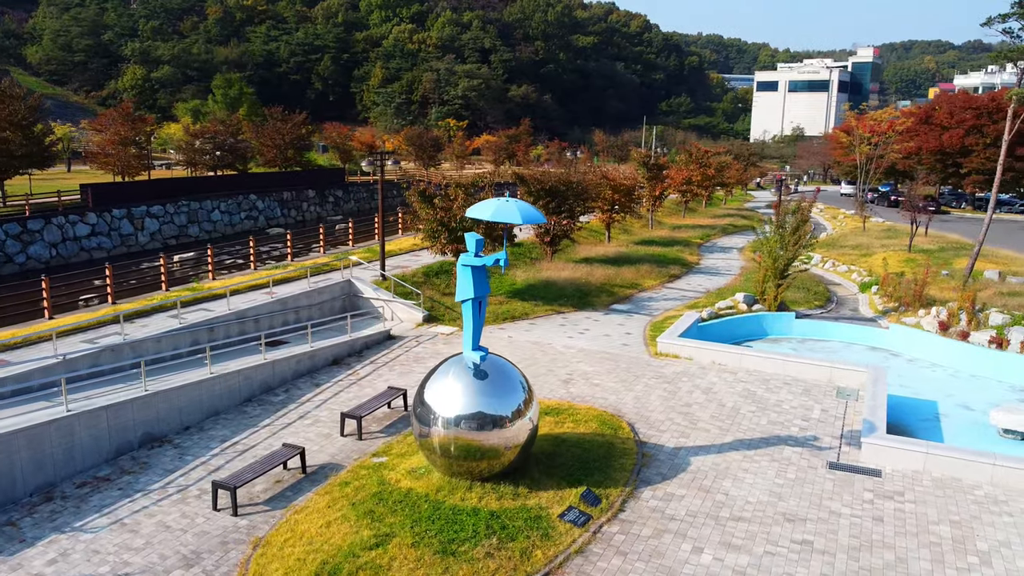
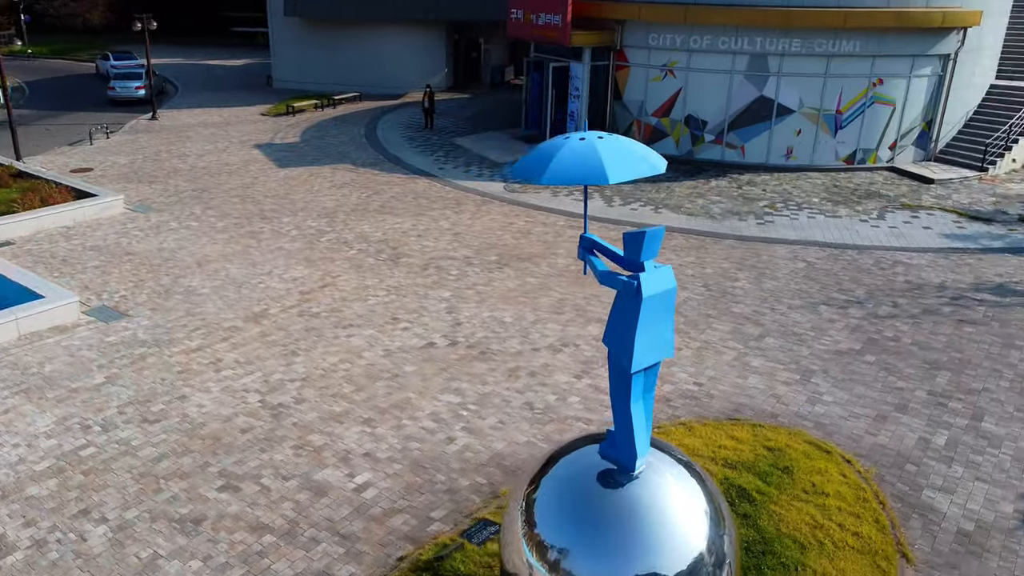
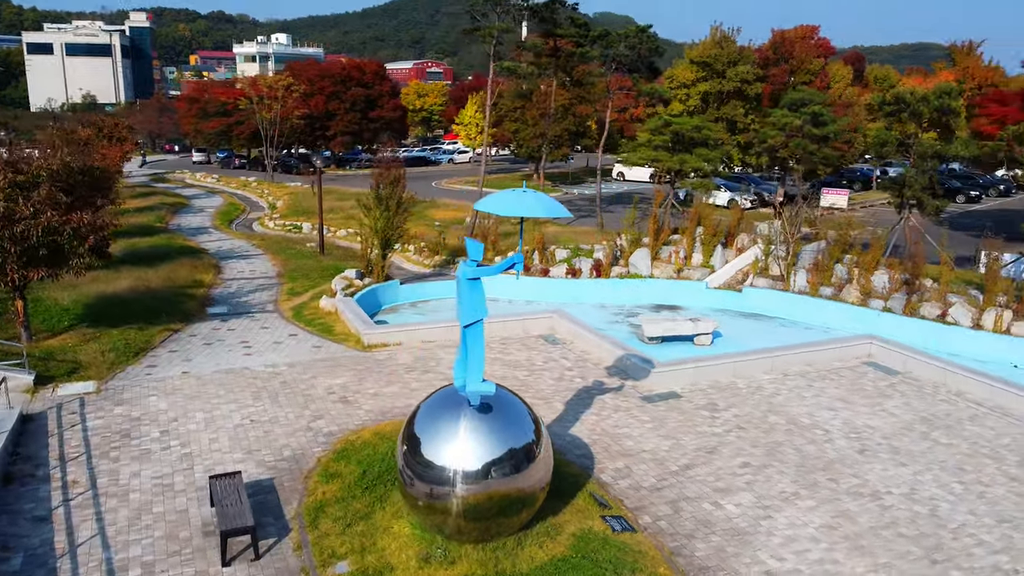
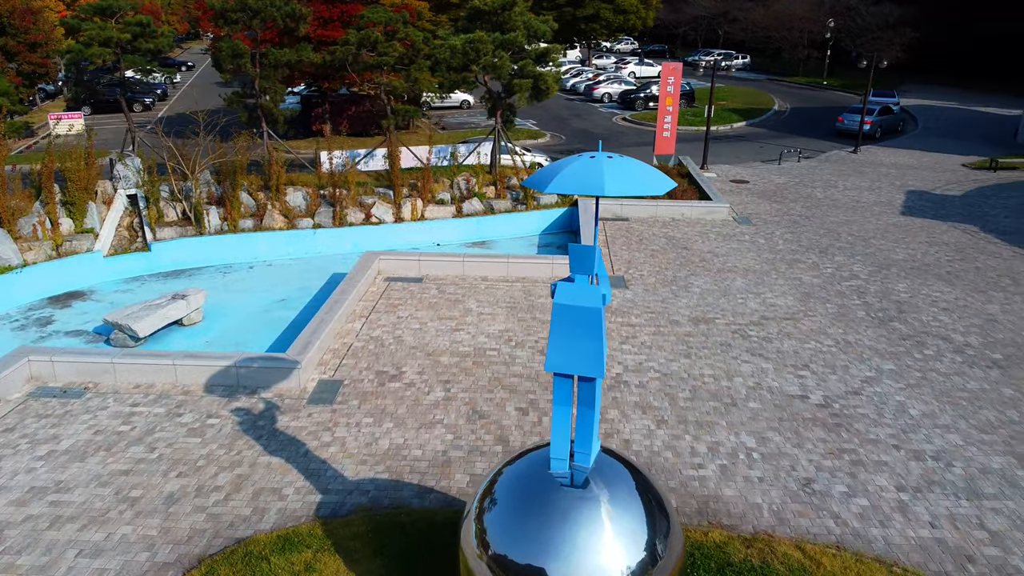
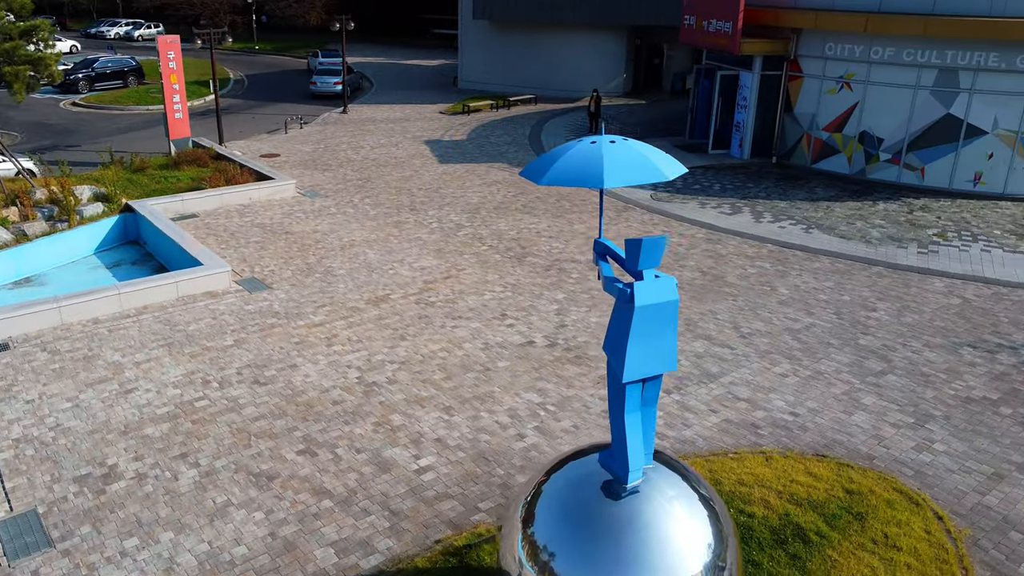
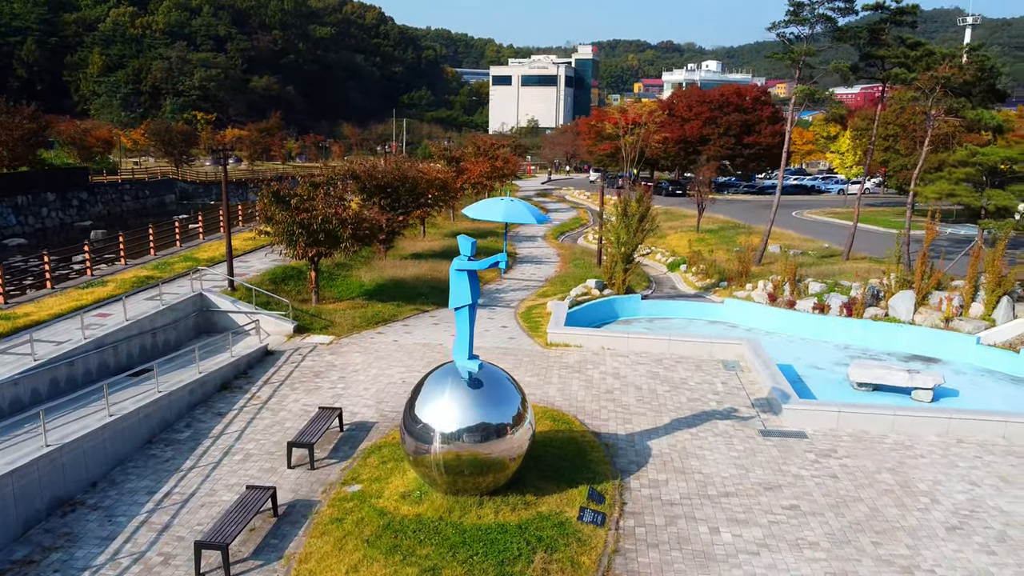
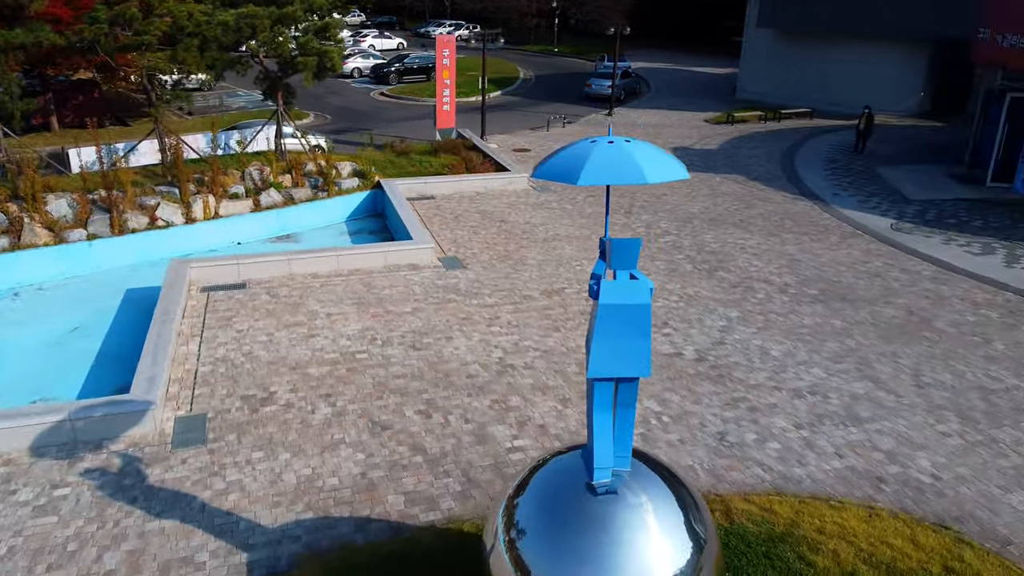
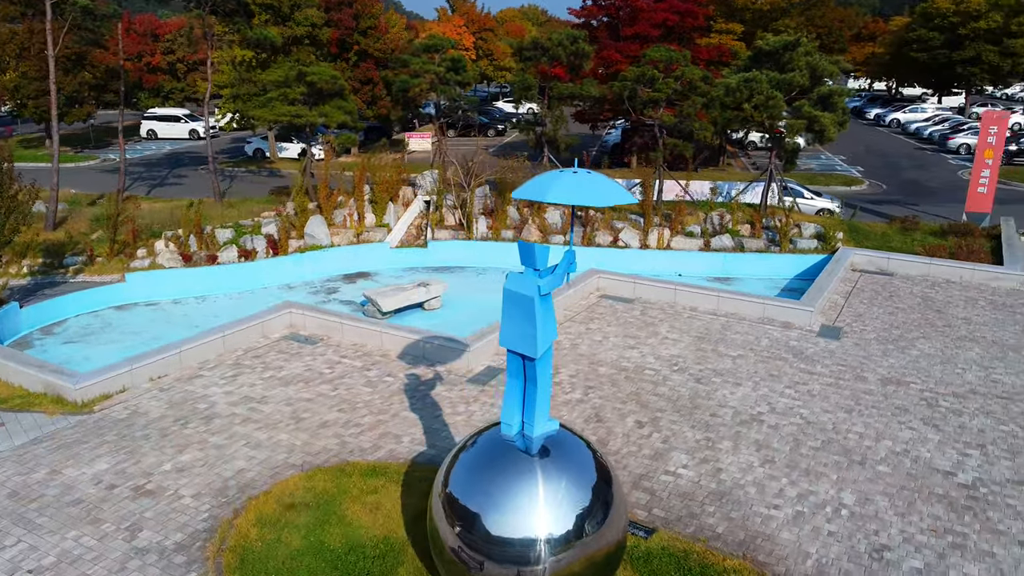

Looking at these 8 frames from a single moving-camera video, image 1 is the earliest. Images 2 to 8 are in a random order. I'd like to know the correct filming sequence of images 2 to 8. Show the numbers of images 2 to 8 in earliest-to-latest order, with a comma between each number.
6, 3, 8, 4, 7, 5, 2
